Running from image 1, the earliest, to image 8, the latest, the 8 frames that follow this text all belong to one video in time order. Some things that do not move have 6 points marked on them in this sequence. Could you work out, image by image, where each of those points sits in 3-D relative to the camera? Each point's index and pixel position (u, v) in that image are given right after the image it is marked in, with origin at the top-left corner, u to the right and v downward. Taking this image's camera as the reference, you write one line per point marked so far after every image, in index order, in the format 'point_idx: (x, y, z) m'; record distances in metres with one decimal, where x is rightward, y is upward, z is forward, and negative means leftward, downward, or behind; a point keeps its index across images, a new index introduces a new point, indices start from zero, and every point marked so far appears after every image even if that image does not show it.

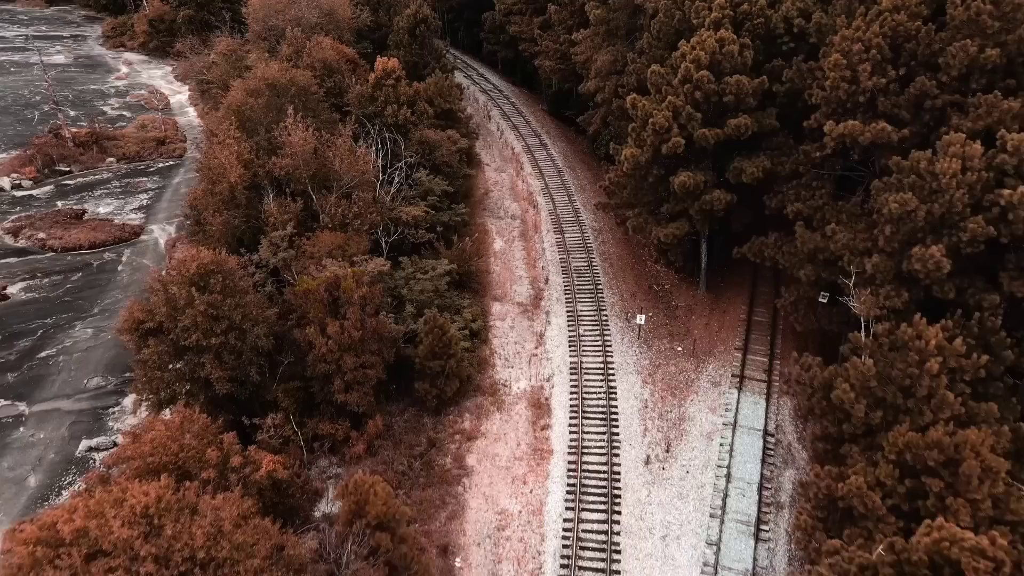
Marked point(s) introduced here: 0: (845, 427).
0: (+7.1, -3.0, +16.3) m
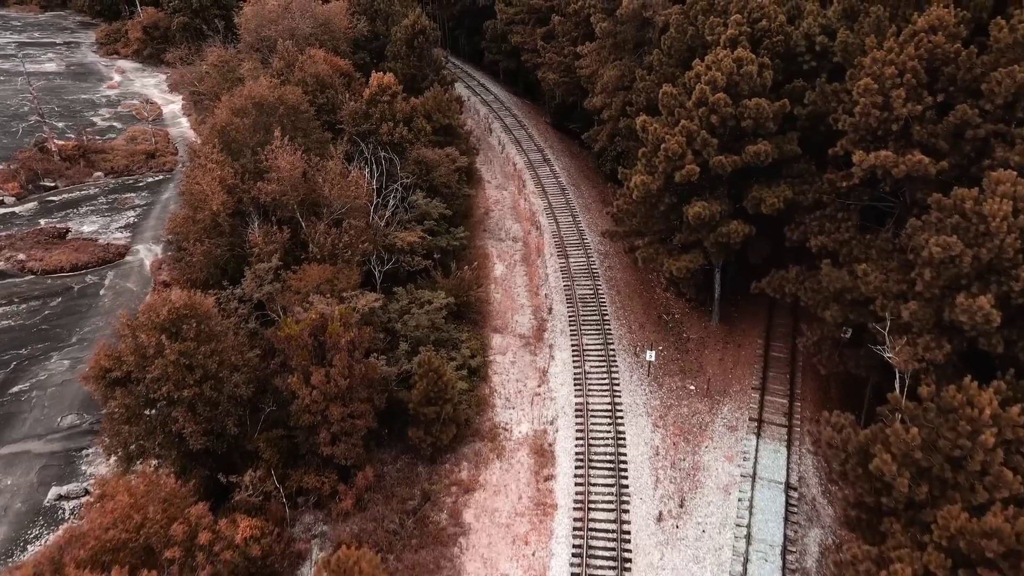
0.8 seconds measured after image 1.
0: (+7.1, -4.0, +14.6) m
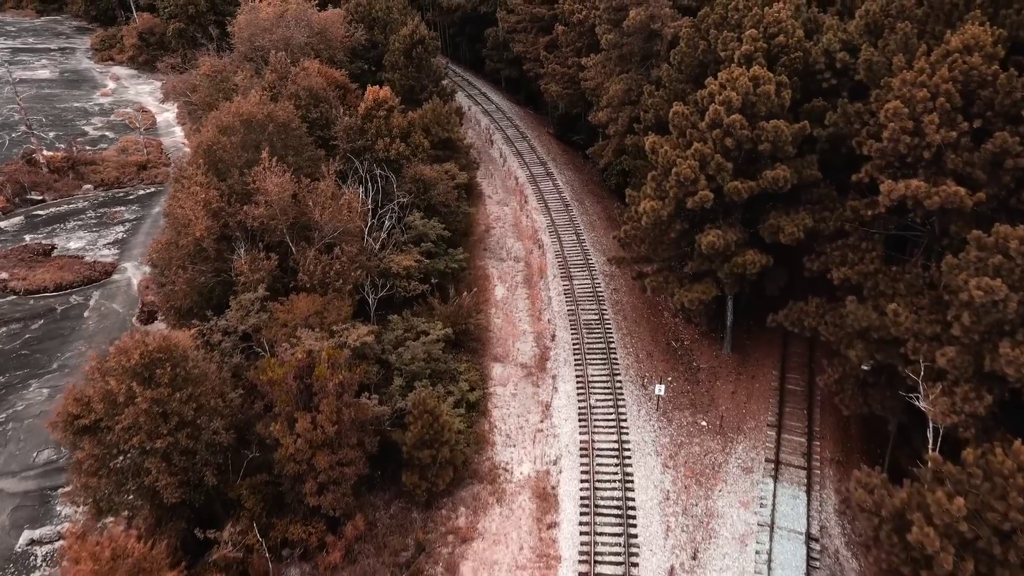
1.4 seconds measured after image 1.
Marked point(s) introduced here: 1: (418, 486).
0: (+7.1, -4.9, +13.2) m
1: (-2.4, -5.1, +19.6) m
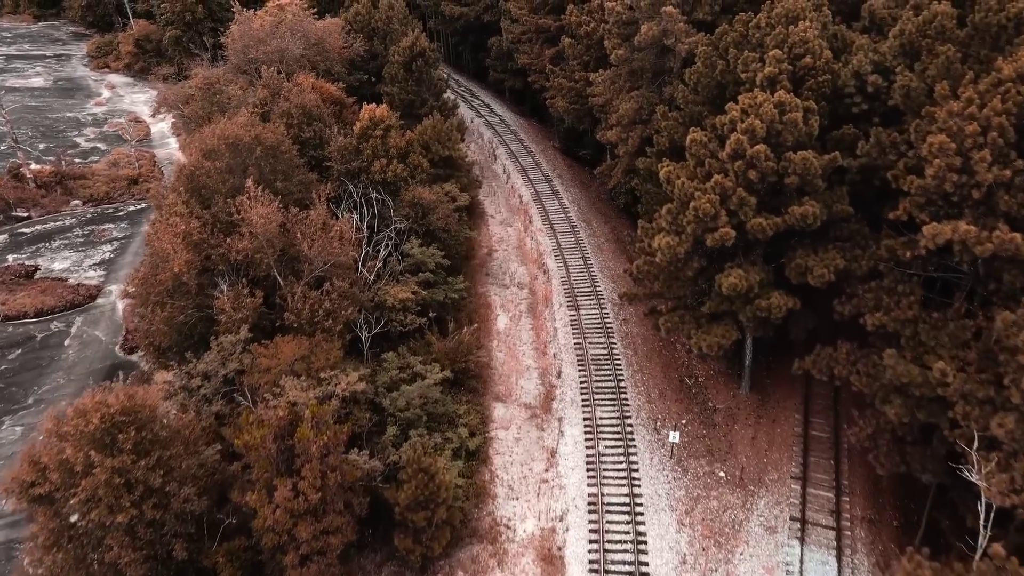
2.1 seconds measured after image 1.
0: (+7.2, -6.0, +11.5) m
1: (-2.4, -6.2, +17.9) m
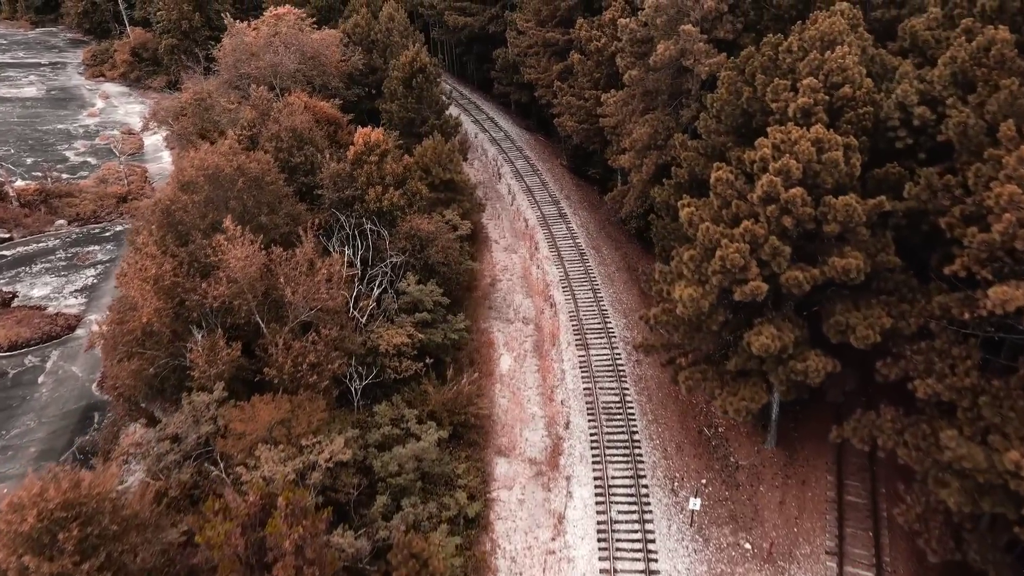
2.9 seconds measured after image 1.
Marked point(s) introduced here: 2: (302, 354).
0: (+7.2, -7.3, +9.4) m
1: (-2.3, -7.4, +15.9) m
2: (-5.3, -1.7, +18.9) m
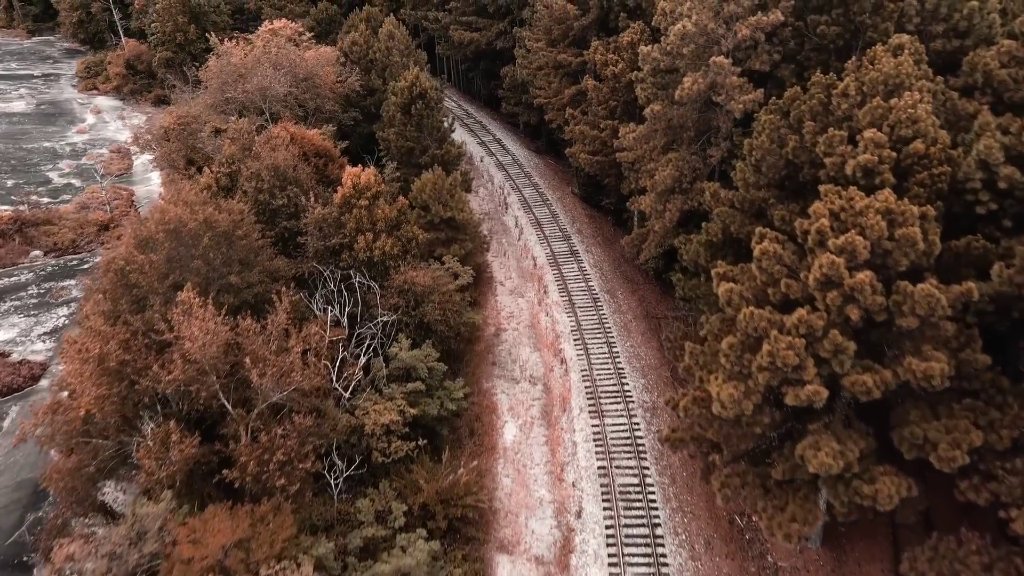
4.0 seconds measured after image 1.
0: (+7.1, -9.1, +6.4) m
1: (-2.3, -9.2, +13.0) m
2: (-5.2, -3.4, +16.1) m
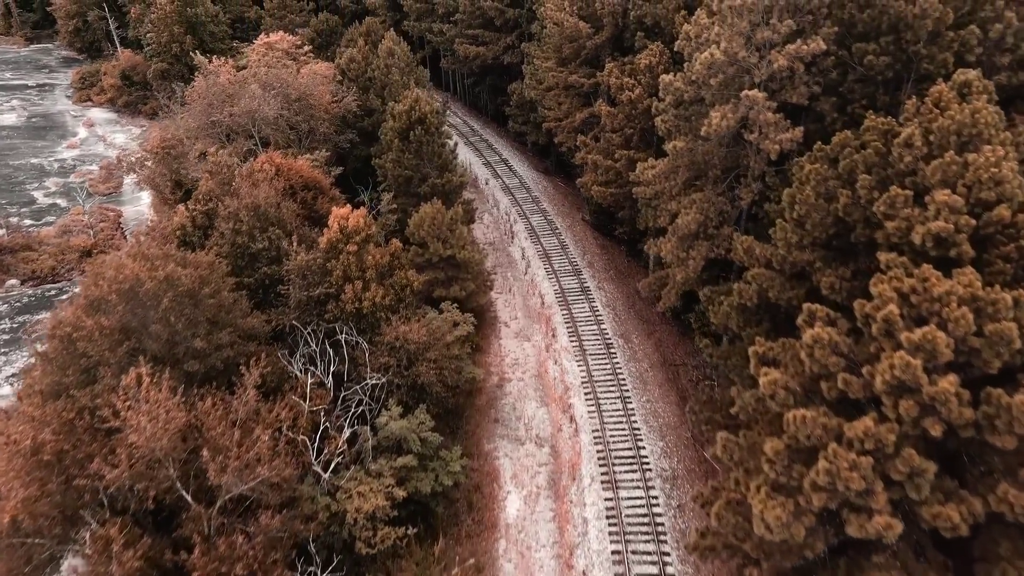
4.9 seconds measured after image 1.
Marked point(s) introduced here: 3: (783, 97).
0: (+7.0, -10.7, +3.9) m
1: (-2.3, -10.7, +10.6) m
2: (-5.1, -4.9, +13.7) m
3: (+7.0, +4.9, +19.5) m
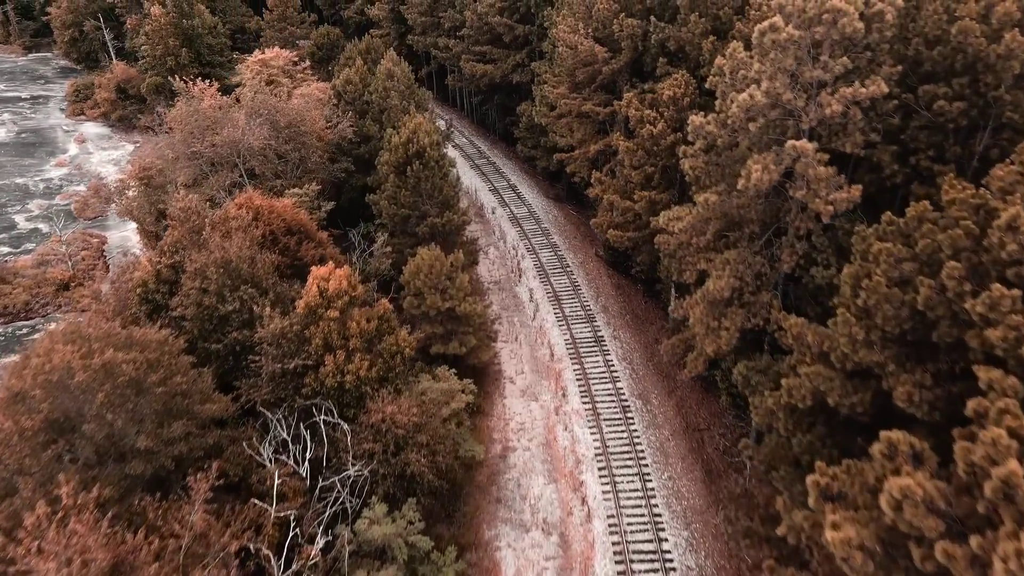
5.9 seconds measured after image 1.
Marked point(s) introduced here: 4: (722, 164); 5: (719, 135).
0: (+6.8, -12.4, +1.0) m
1: (-2.5, -12.4, +7.8) m
2: (-5.2, -6.6, +11.0) m
3: (+7.1, +3.1, +16.6) m
4: (+5.3, +3.1, +19.3) m
5: (+4.9, +3.7, +18.2) m
